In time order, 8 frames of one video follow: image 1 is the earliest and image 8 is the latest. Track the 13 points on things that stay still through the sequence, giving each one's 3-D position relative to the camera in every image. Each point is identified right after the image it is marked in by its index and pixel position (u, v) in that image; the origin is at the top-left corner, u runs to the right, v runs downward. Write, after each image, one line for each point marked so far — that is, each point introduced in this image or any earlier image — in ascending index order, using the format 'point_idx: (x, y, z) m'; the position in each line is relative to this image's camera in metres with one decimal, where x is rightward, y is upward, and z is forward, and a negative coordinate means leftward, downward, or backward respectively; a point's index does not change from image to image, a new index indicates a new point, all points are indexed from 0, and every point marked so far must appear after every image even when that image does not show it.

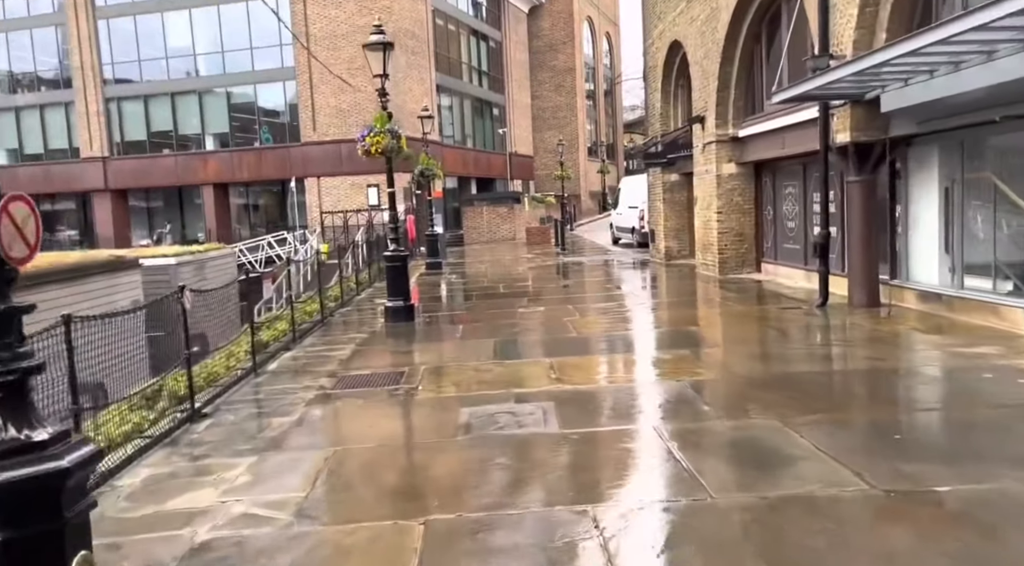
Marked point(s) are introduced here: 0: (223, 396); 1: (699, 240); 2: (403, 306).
0: (-2.7, -1.1, +8.5) m
1: (+3.9, +0.9, +18.8) m
2: (-1.6, -0.4, +13.1) m
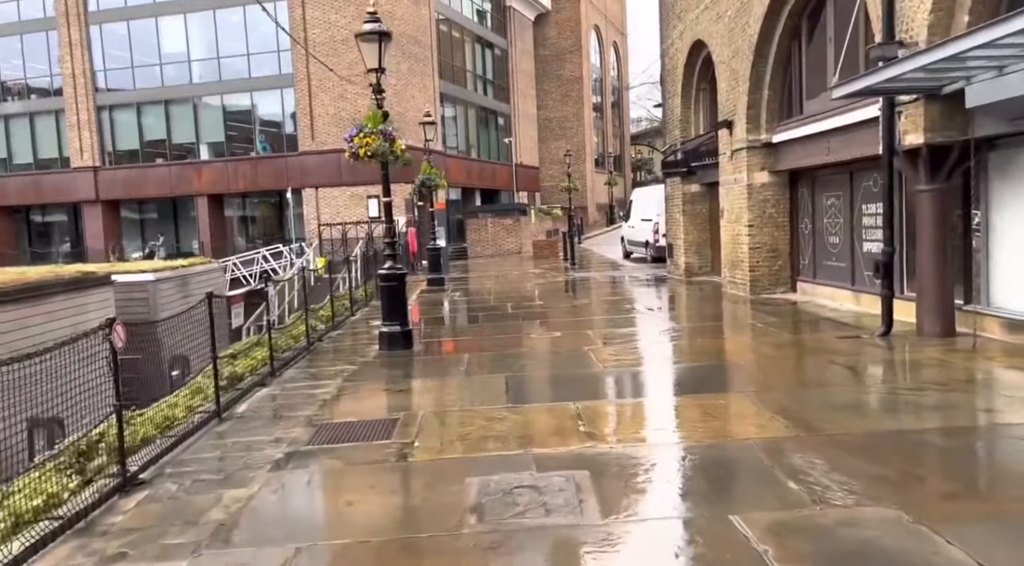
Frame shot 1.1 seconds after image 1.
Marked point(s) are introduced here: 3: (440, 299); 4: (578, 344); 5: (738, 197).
0: (-2.6, -1.3, +6.9) m
1: (+4.1, +0.5, +17.2) m
2: (-1.4, -0.6, +11.5) m
3: (-1.6, -0.3, +19.9) m
4: (+0.9, -0.8, +11.8) m
5: (+4.1, +1.6, +16.2) m
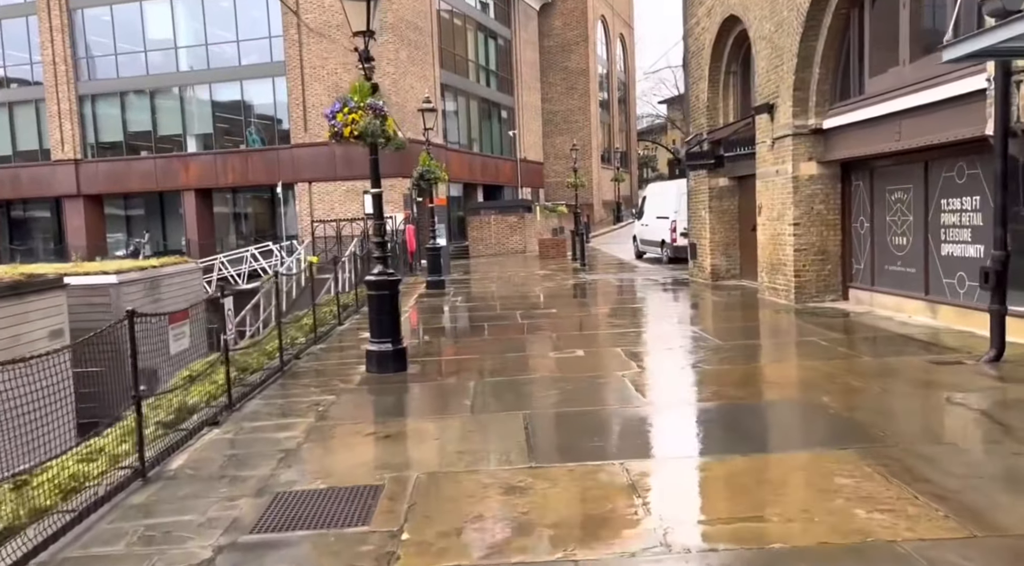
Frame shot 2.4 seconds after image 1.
0: (-2.4, -1.4, +4.9) m
1: (+4.3, +0.4, +15.2) m
2: (-1.3, -0.7, +9.4) m
3: (-1.4, -0.4, +17.9) m
4: (+1.0, -0.9, +9.8) m
5: (+4.3, +1.5, +14.2) m
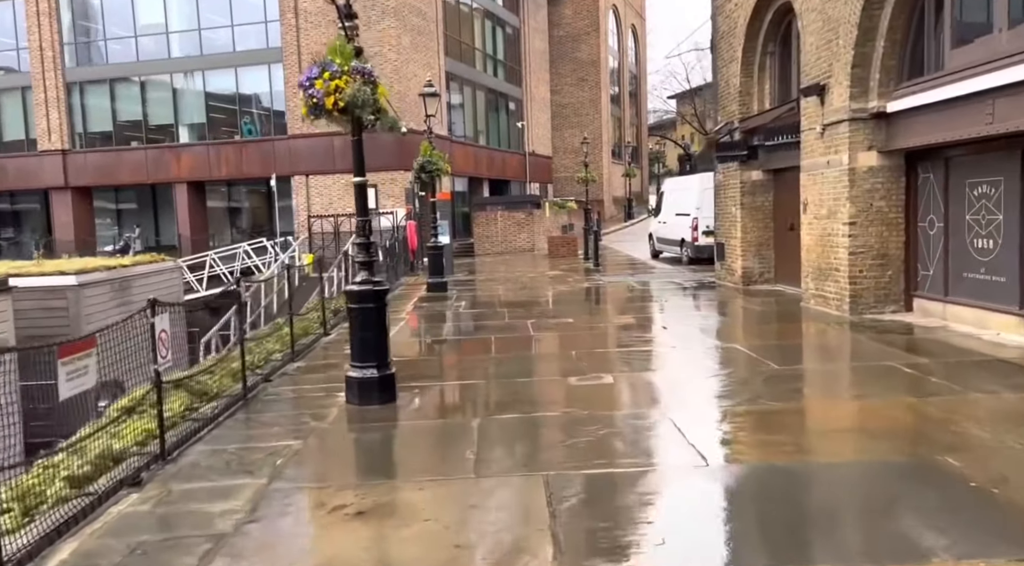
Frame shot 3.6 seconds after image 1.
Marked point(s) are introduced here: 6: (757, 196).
0: (-2.4, -1.5, +3.1) m
1: (+4.4, +0.3, +13.3) m
2: (-1.2, -0.8, +7.6) m
3: (-1.2, -0.4, +16.0) m
4: (+1.2, -1.0, +8.0) m
5: (+4.4, +1.4, +12.4) m
6: (+4.6, +1.6, +17.0) m
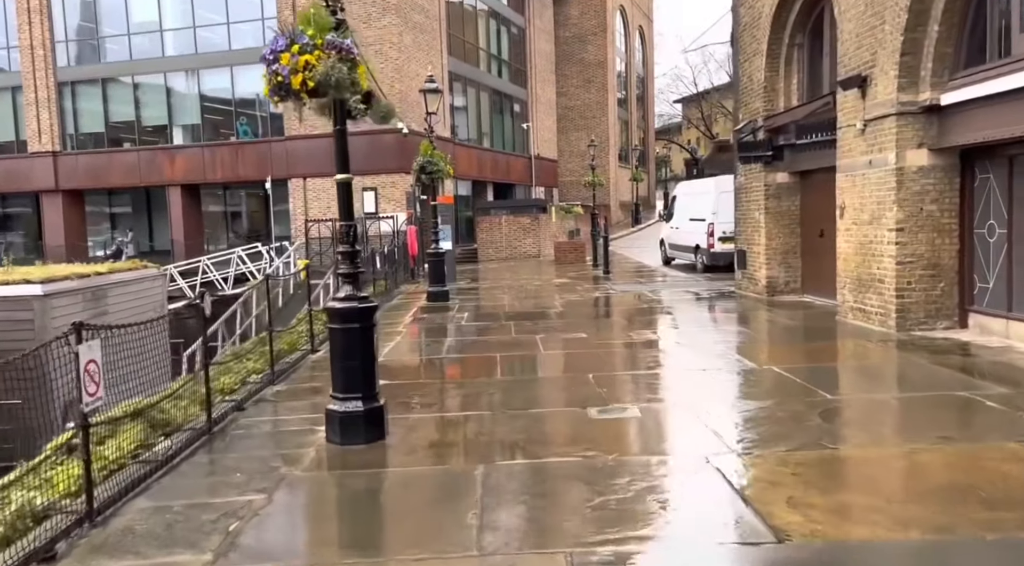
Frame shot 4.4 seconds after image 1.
0: (-2.3, -1.6, +1.9) m
1: (+4.5, +0.2, +12.1) m
2: (-1.1, -0.9, +6.4) m
3: (-1.1, -0.6, +14.8) m
4: (+1.3, -1.1, +6.8) m
5: (+4.5, +1.2, +11.1) m
6: (+4.8, +1.5, +15.8) m
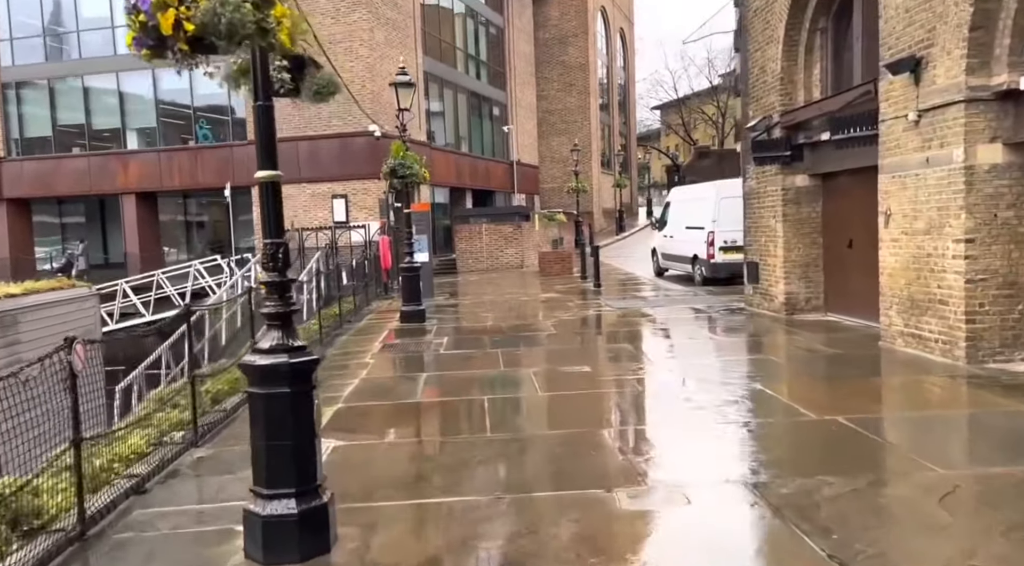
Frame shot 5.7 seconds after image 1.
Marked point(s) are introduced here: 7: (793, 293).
0: (-2.2, -1.7, -0.2) m
1: (+4.4, -0.1, +10.3) m
2: (-1.1, -1.1, +4.4) m
3: (-1.3, -0.9, +12.8) m
4: (+1.3, -1.3, +4.8) m
5: (+4.4, +1.0, +9.3) m
6: (+4.5, +1.2, +14.0) m
7: (+4.4, -0.2, +14.1) m
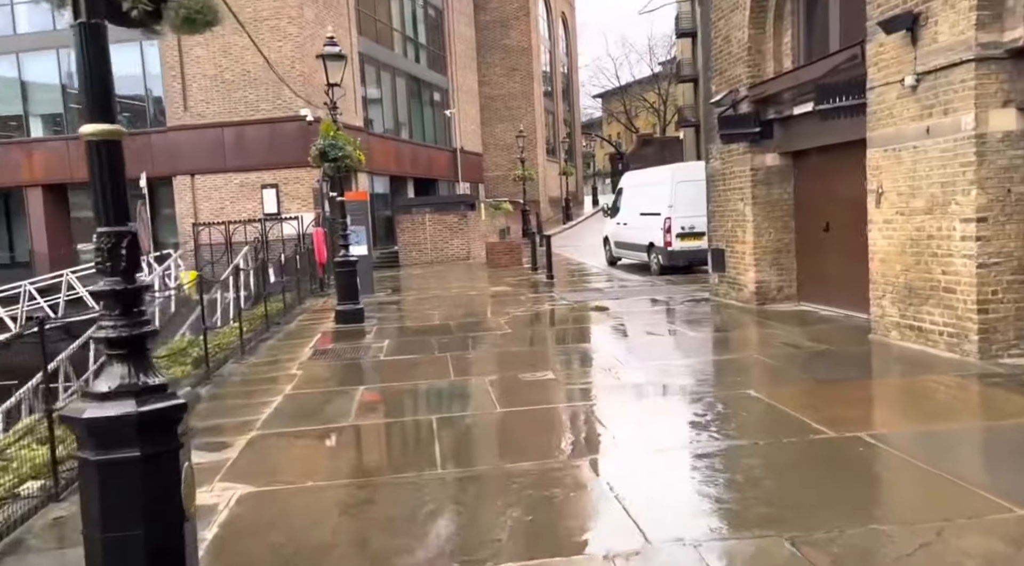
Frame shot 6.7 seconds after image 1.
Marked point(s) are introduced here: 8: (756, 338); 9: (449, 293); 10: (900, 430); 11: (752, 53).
0: (-2.0, -1.8, -1.6) m
1: (+3.9, +0.1, +9.2) m
2: (-1.2, -1.2, +3.0) m
3: (-2.0, -0.8, +11.4) m
4: (+1.1, -1.3, +3.6) m
5: (+3.9, +1.1, +8.2) m
6: (+3.7, +1.4, +12.9) m
7: (+3.7, 0.0, +13.0) m
8: (+3.1, -0.7, +10.9) m
9: (-1.3, -0.2, +18.7) m
10: (+2.7, -1.1, +6.3) m
11: (+3.4, +3.2, +12.6) m
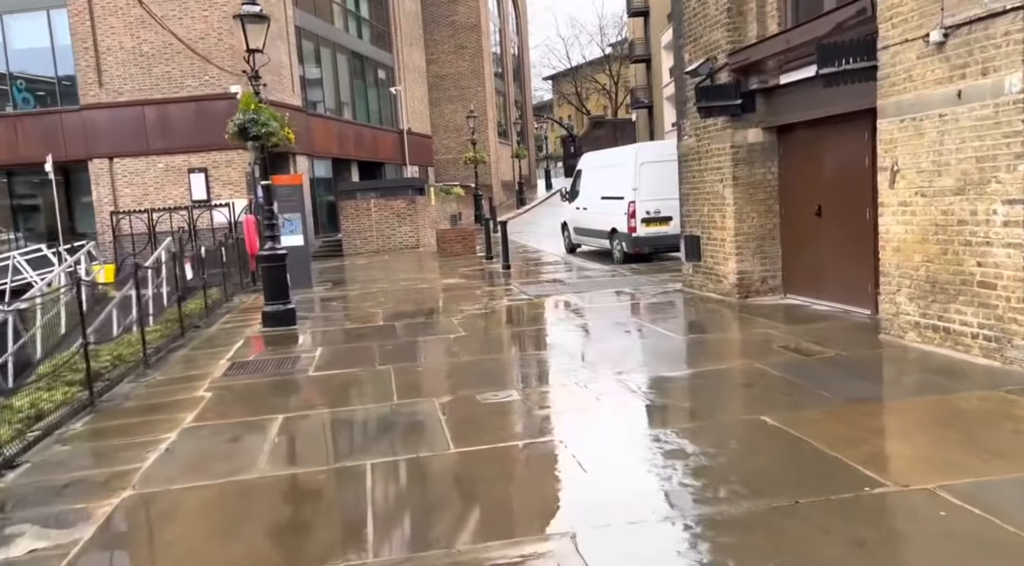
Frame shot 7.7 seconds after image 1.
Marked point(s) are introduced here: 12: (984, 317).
0: (-1.8, -2.0, -3.2) m
1: (+3.5, +0.1, +7.9) m
2: (-1.2, -1.3, +1.5) m
3: (-2.5, -0.8, +9.8) m
4: (+1.0, -1.4, +2.1) m
5: (+3.6, +1.1, +6.9) m
6: (+3.1, +1.5, +11.5) m
7: (+3.0, +0.1, +11.7) m
8: (+2.6, -0.6, +9.5) m
9: (-2.2, -0.1, +17.0) m
10: (+2.5, -1.1, +5.0) m
11: (+2.8, +3.4, +11.2) m
12: (+3.7, -0.3, +7.0) m
